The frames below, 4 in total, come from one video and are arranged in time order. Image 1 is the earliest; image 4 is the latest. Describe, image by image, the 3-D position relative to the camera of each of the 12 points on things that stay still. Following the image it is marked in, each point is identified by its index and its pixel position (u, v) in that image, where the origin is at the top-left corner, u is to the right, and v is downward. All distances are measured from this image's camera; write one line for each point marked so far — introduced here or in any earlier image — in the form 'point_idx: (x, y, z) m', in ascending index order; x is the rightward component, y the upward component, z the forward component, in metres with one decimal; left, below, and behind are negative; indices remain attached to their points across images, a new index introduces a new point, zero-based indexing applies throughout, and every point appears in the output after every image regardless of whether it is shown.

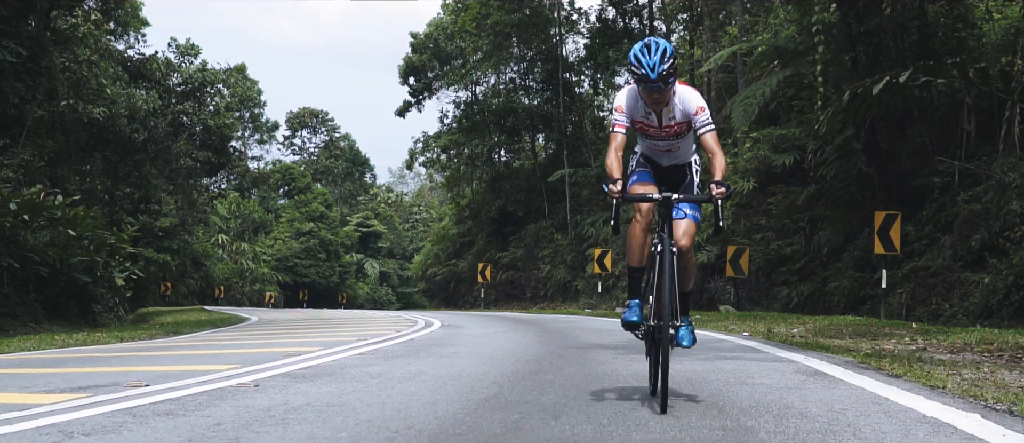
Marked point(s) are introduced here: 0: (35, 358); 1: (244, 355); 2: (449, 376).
0: (-3.3, -1.0, +7.4) m
1: (-1.7, -0.9, +6.9) m
2: (-0.3, -0.7, +5.1) m
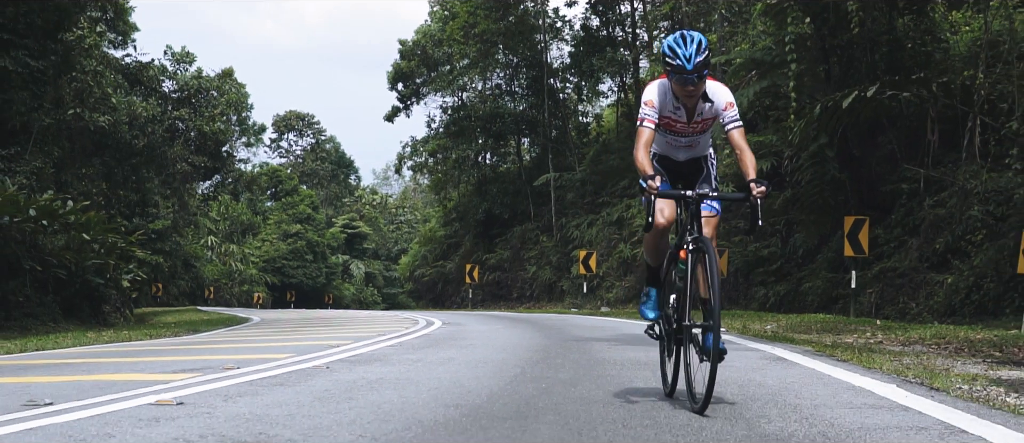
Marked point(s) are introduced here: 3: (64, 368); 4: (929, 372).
0: (-3.3, -1.0, +8.4) m
1: (-1.7, -0.9, +7.9) m
2: (-0.2, -0.8, +6.1) m
3: (-2.6, -0.8, +6.1) m
4: (+2.2, -0.8, +5.7) m
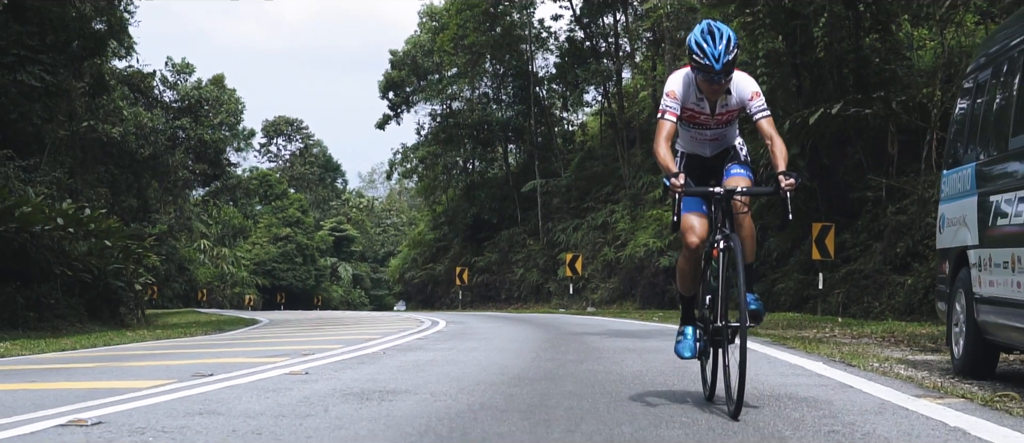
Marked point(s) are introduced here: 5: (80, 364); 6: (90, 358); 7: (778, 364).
0: (-3.2, -1.1, +9.8) m
1: (-1.6, -1.0, +9.3) m
2: (-0.1, -0.9, +7.5) m
3: (-2.5, -0.9, +7.5) m
4: (+2.3, -0.9, +7.1) m
5: (-2.7, -0.9, +6.7) m
6: (-3.0, -1.0, +7.4) m
7: (+1.5, -0.8, +6.1) m
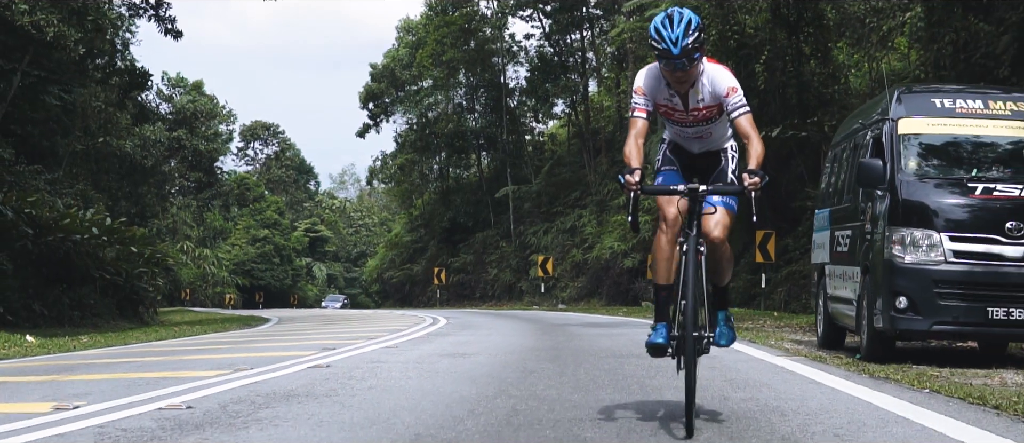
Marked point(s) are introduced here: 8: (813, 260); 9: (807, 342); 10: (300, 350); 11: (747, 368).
0: (-3.2, -1.3, +12.4) m
1: (-1.6, -1.2, +11.9) m
2: (-0.1, -1.1, +10.2) m
3: (-2.4, -1.1, +10.2) m
4: (+2.4, -1.1, +9.9) m
5: (-2.7, -1.1, +9.3) m
6: (-2.9, -1.1, +10.0) m
7: (+1.6, -1.0, +8.9) m
8: (+2.7, -0.3, +9.4) m
9: (+2.6, -1.1, +9.4) m
10: (-1.6, -0.9, +7.8) m
11: (+1.4, -0.9, +6.4) m
